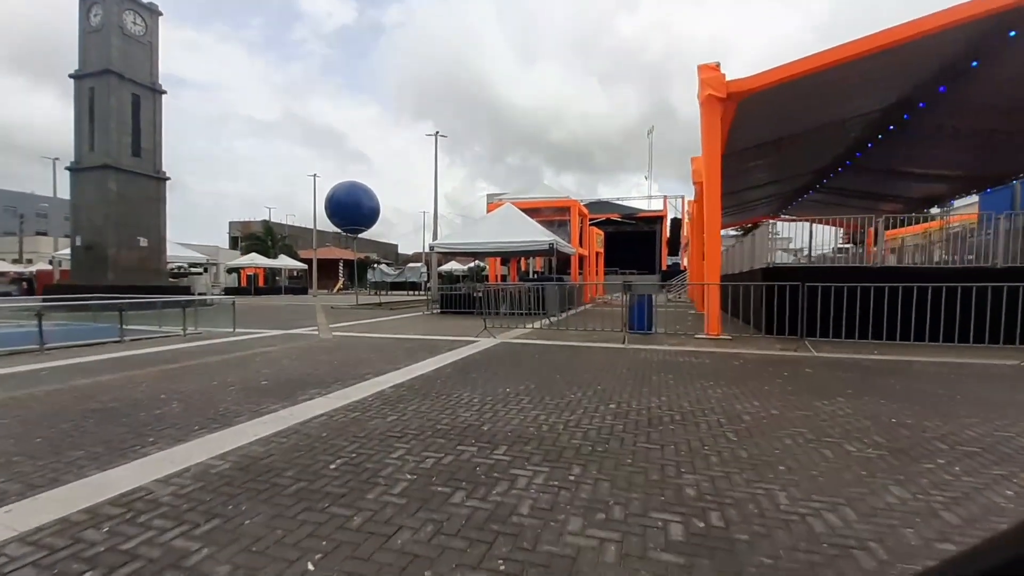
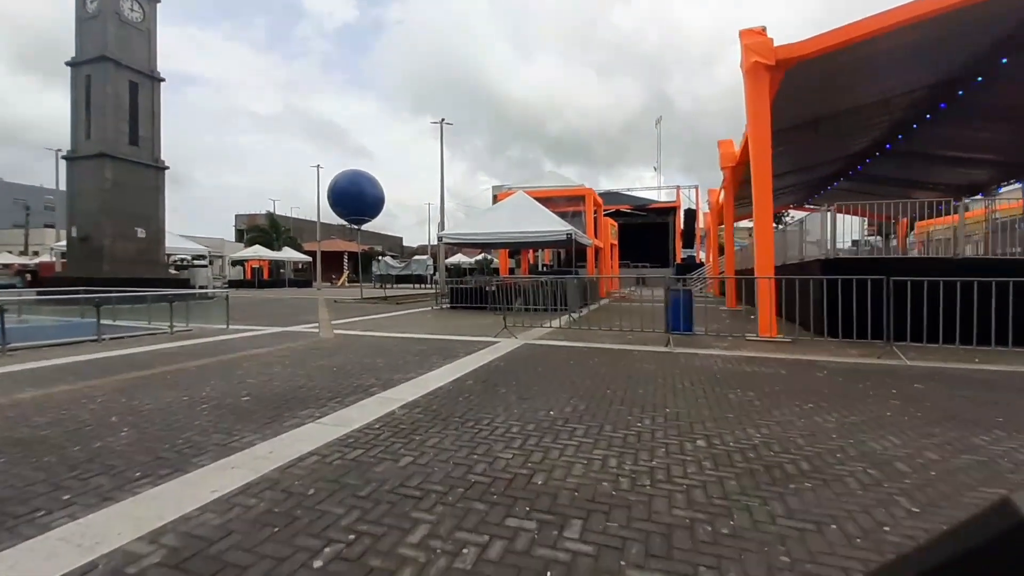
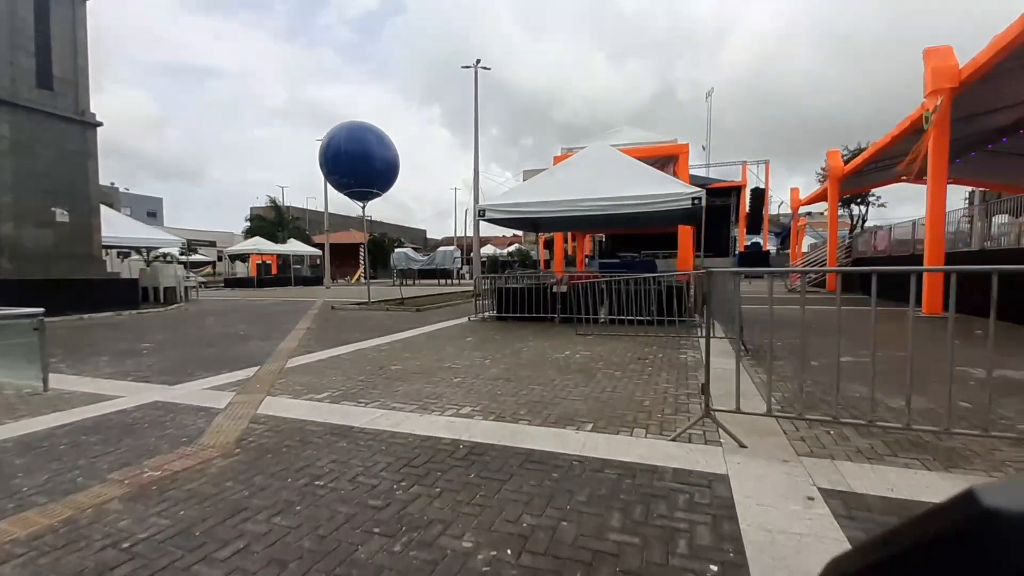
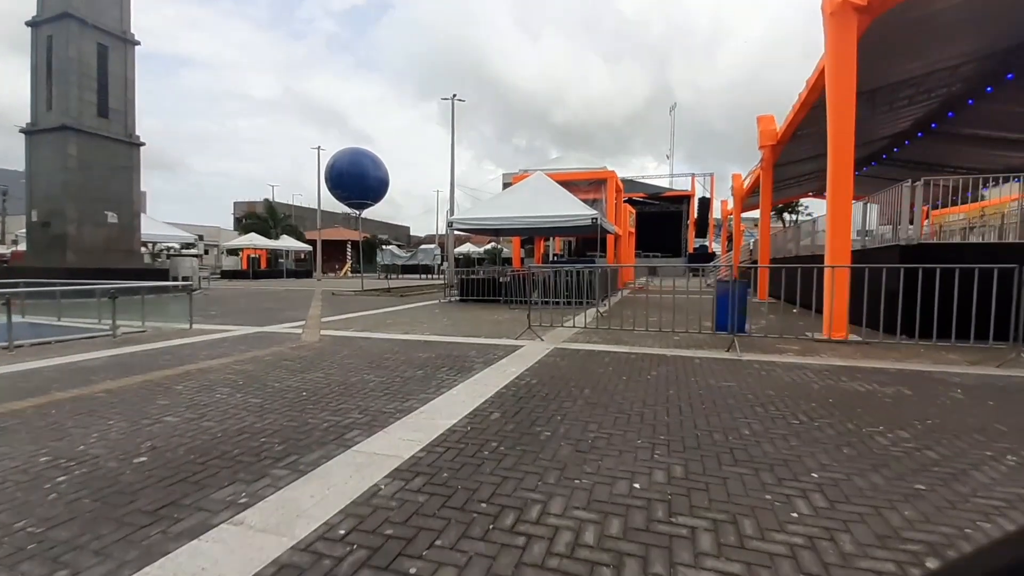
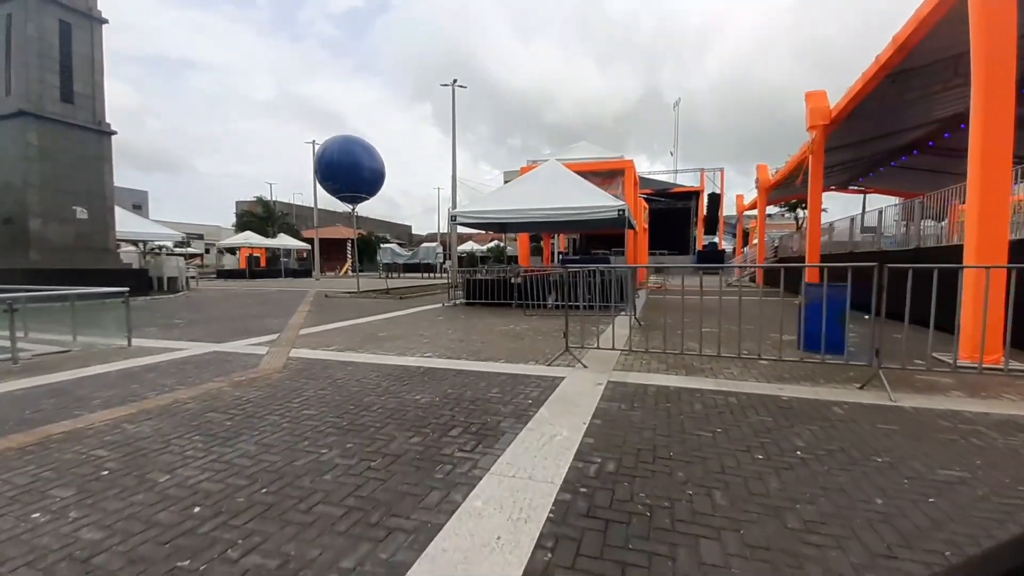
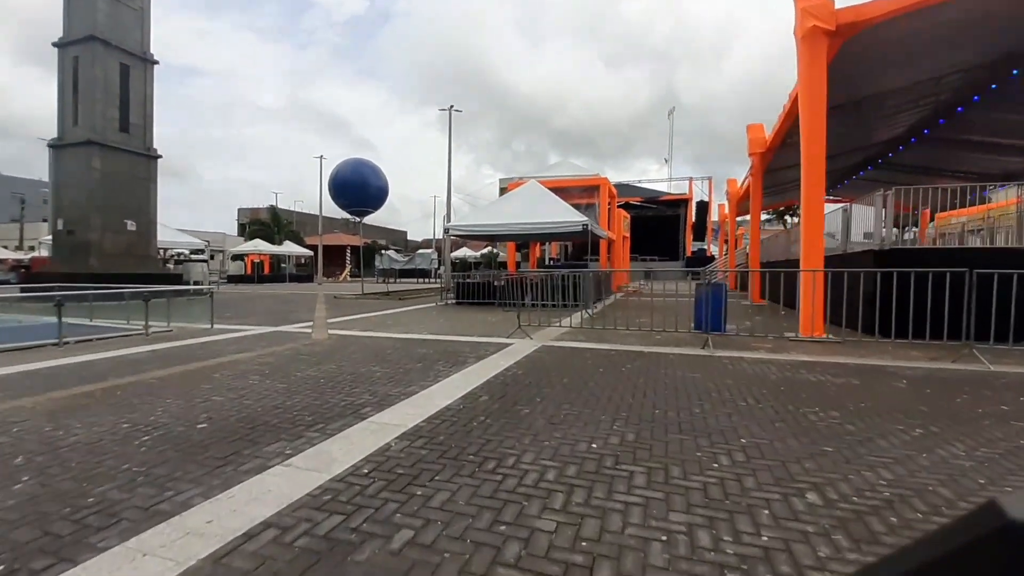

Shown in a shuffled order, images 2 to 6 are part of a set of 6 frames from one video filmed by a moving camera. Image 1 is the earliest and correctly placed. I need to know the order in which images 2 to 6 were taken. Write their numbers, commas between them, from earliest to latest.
2, 6, 4, 5, 3
